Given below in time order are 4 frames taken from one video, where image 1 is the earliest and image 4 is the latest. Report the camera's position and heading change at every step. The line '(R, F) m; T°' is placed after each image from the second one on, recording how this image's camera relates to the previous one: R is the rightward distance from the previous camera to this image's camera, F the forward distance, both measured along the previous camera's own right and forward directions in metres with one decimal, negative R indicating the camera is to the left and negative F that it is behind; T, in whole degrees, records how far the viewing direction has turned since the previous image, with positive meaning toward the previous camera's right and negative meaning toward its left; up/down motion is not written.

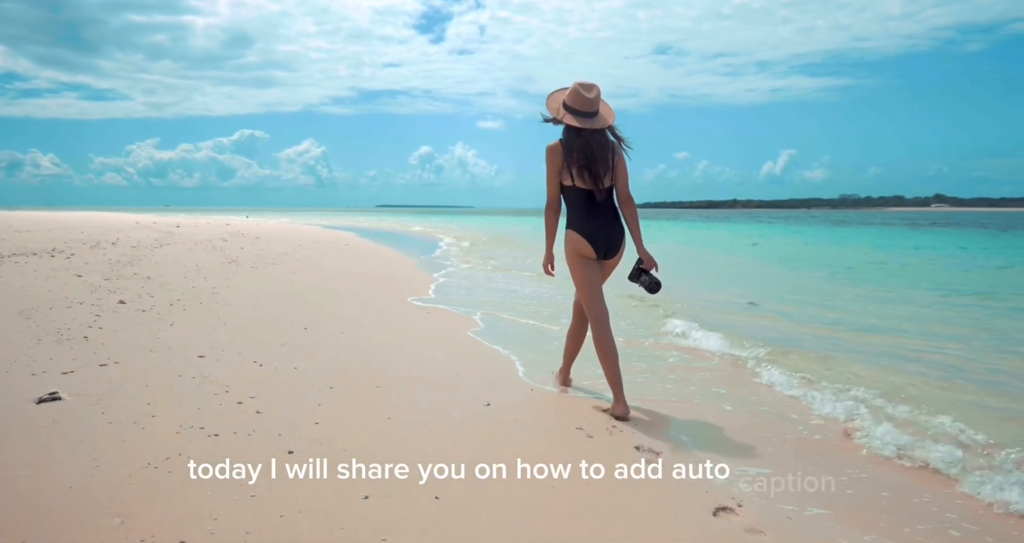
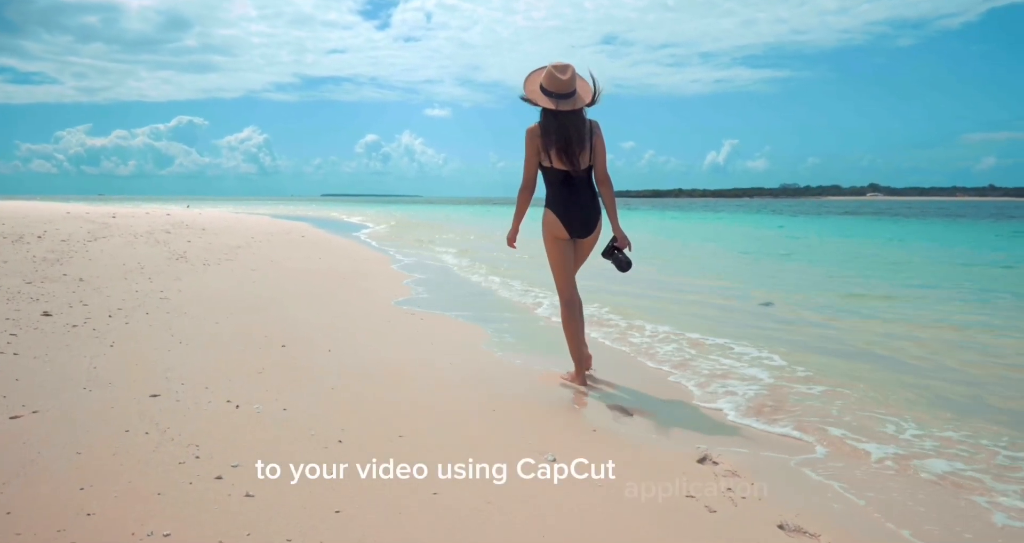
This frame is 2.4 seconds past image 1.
(-0.4, +0.8) m; +4°
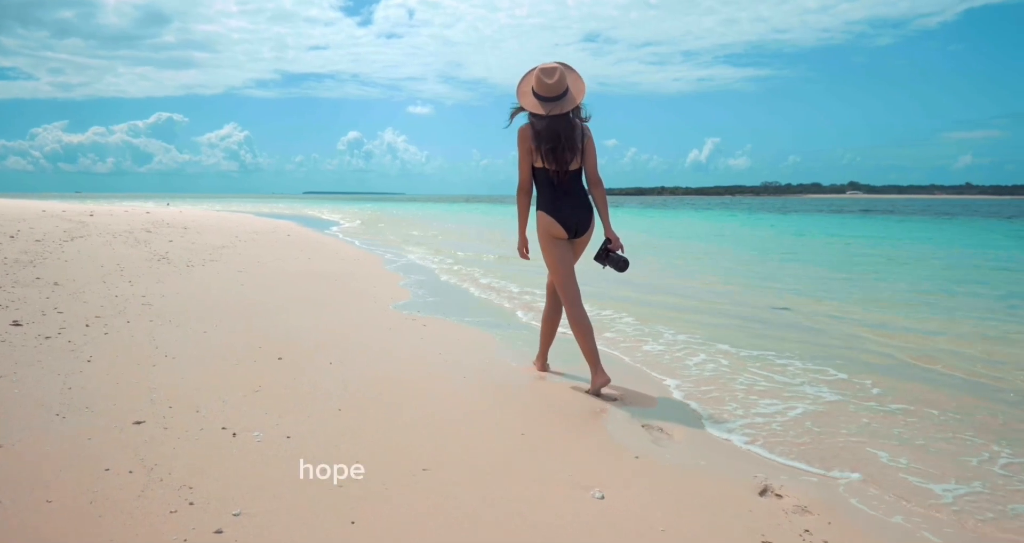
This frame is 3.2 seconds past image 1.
(-0.2, +0.3) m; +1°
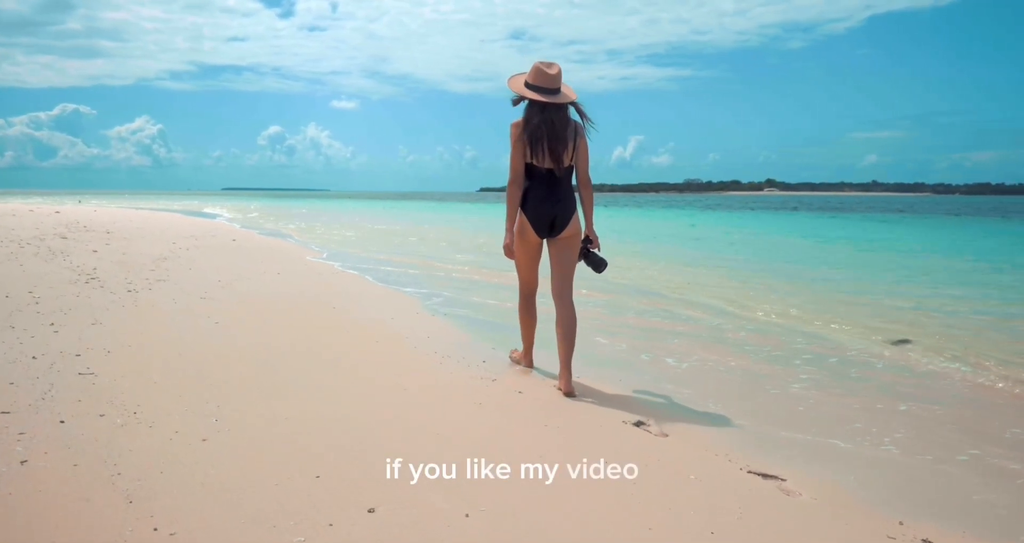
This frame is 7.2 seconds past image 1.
(-1.2, +1.6) m; +6°
